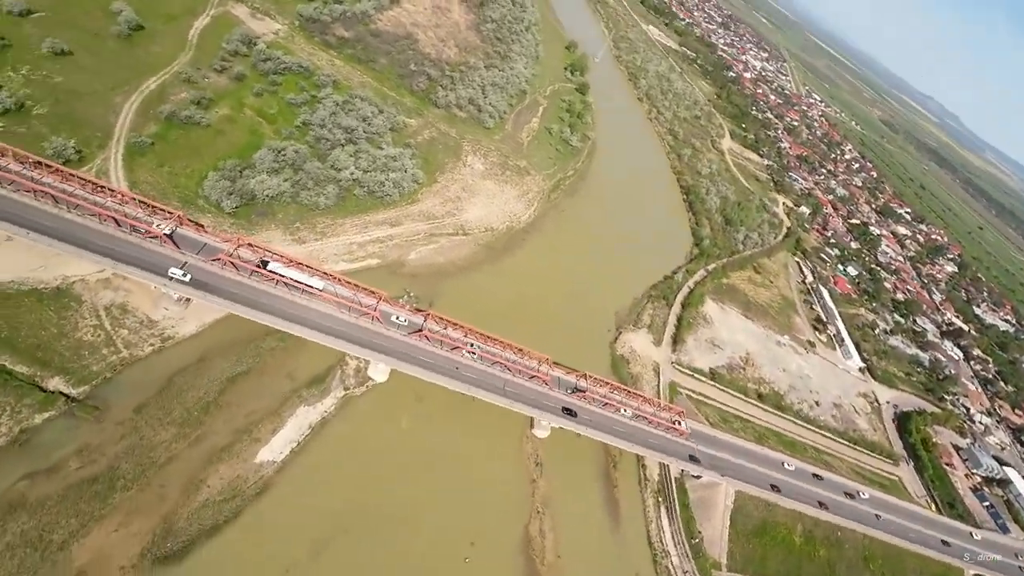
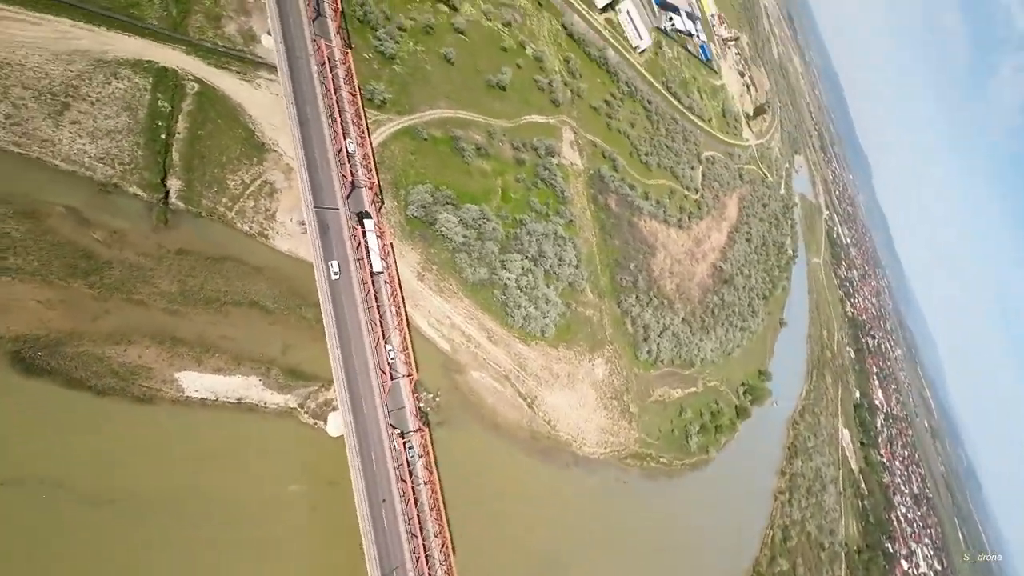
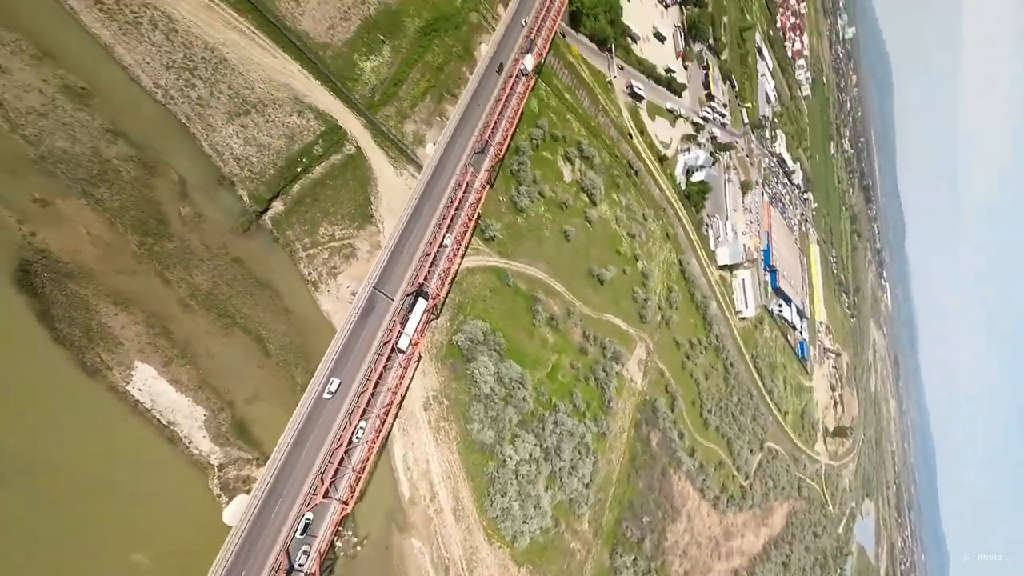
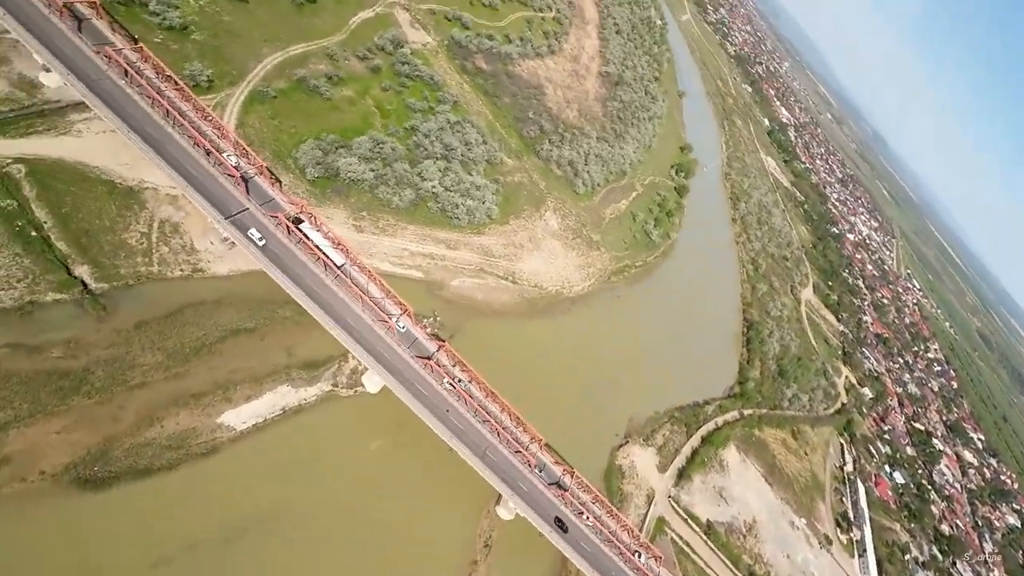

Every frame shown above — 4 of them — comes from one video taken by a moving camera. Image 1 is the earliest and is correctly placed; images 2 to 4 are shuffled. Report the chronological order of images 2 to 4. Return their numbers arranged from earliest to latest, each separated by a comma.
4, 2, 3
